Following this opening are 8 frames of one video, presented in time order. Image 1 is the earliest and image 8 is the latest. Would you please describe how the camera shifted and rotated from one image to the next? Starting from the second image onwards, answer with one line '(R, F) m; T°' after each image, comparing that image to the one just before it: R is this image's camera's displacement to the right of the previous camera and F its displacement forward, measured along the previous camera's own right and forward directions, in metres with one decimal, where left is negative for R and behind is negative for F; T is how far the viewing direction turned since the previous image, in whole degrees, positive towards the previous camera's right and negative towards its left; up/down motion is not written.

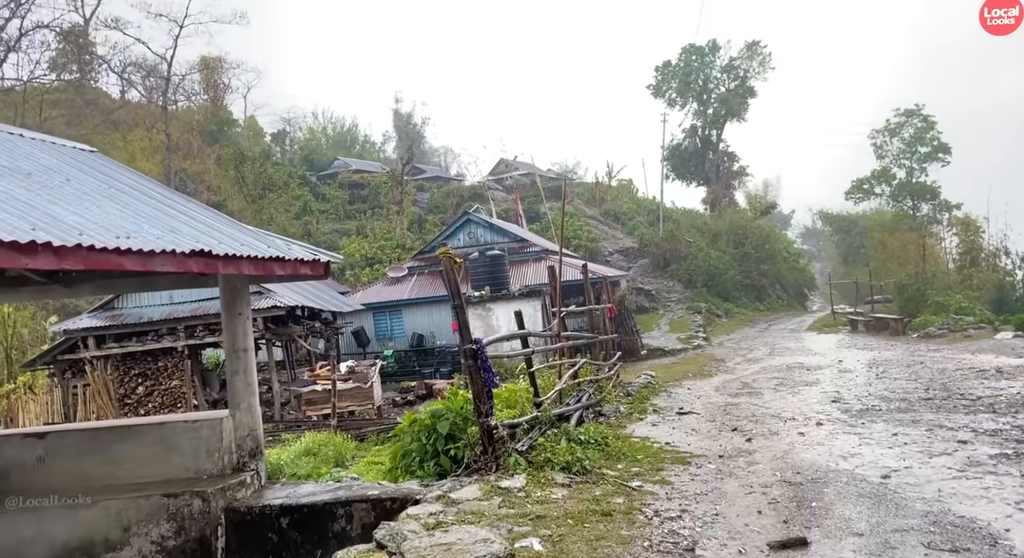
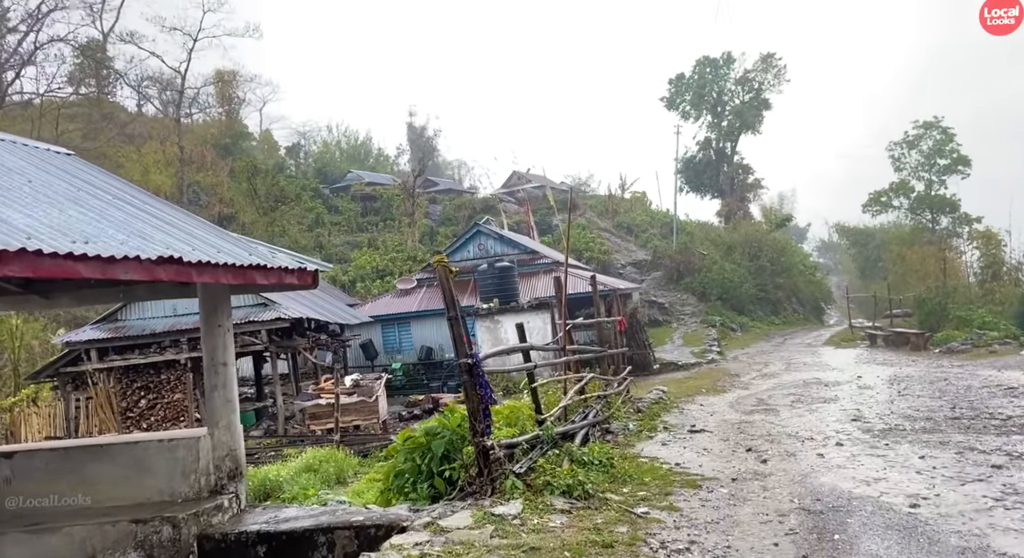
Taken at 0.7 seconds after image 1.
(+0.1, +0.3) m; -1°
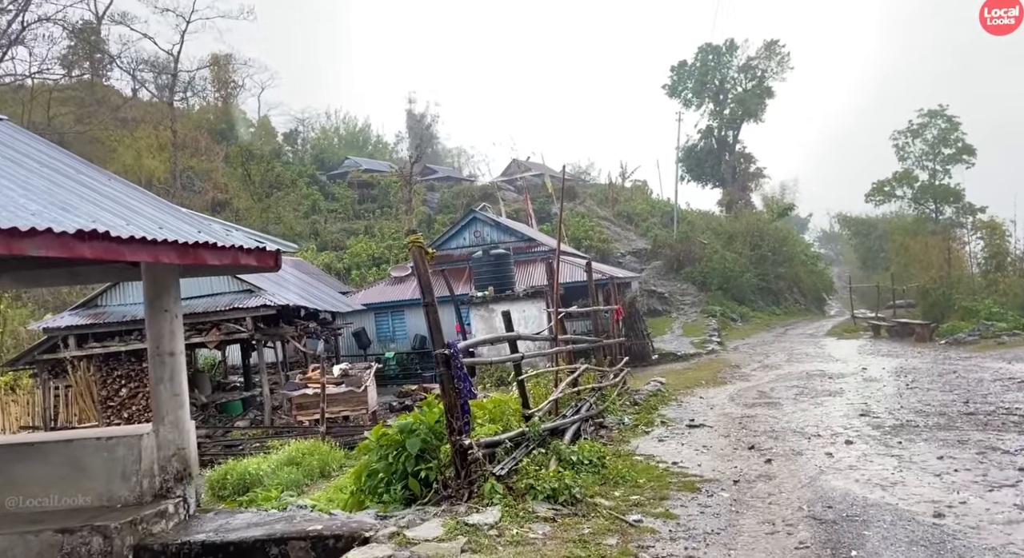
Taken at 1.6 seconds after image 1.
(+0.1, +0.5) m; 0°
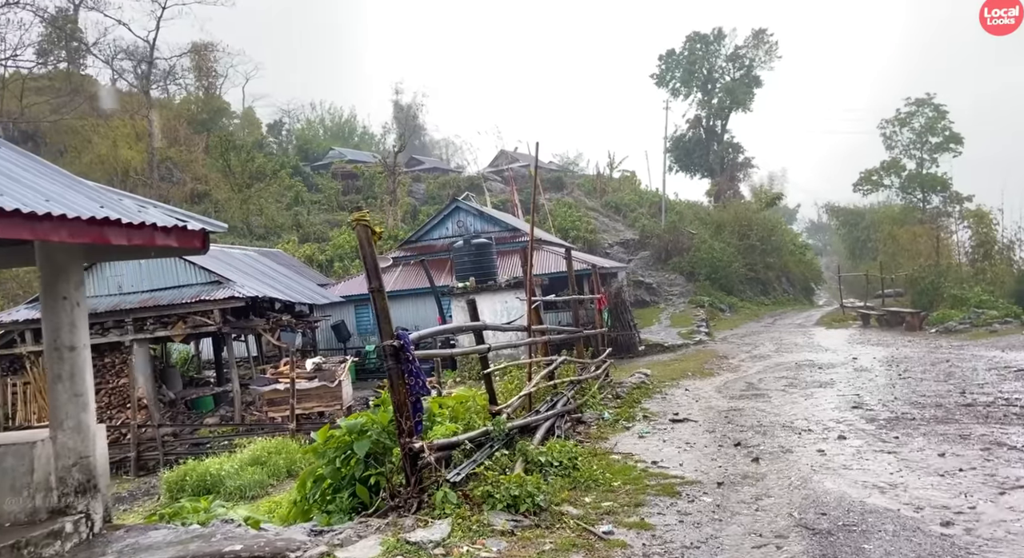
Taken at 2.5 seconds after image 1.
(+0.2, +0.5) m; +1°
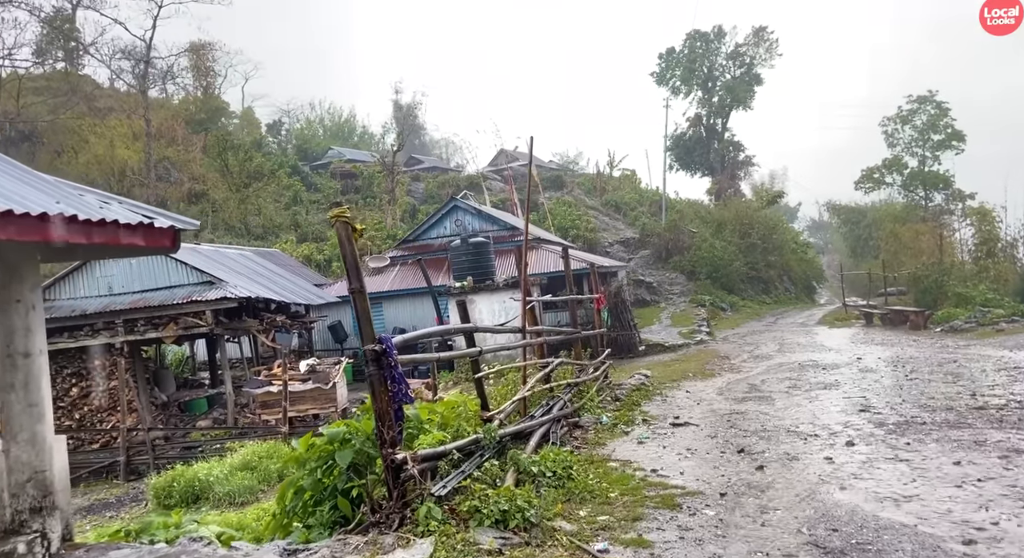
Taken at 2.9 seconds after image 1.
(+0.1, +0.2) m; 0°
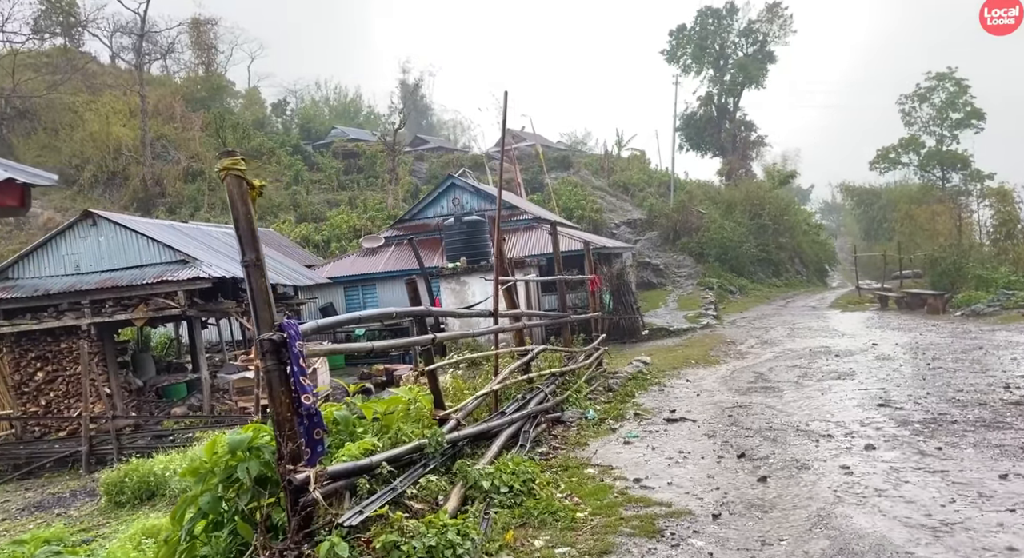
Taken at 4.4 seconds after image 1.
(+0.3, +0.8) m; -1°
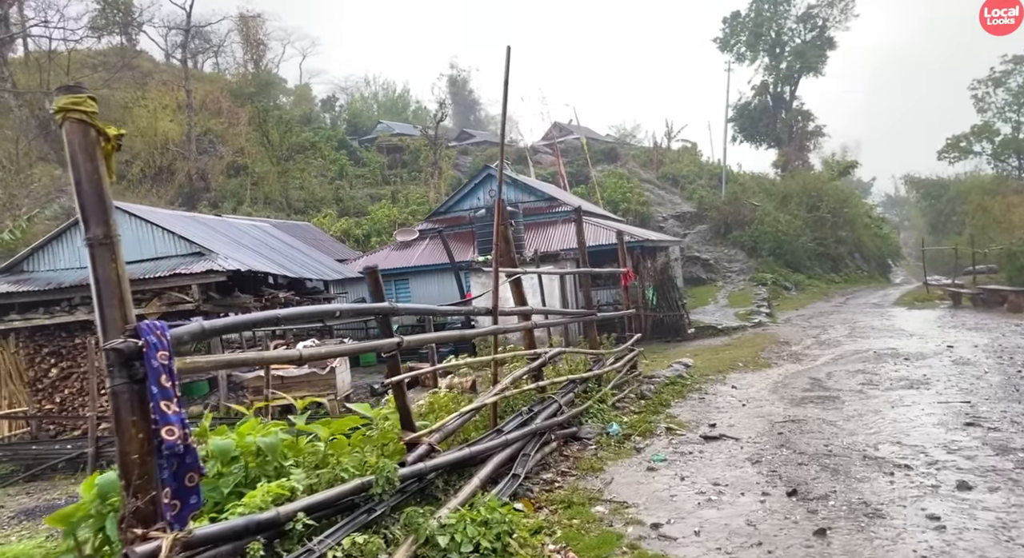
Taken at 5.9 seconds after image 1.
(+0.3, +0.9) m; -4°
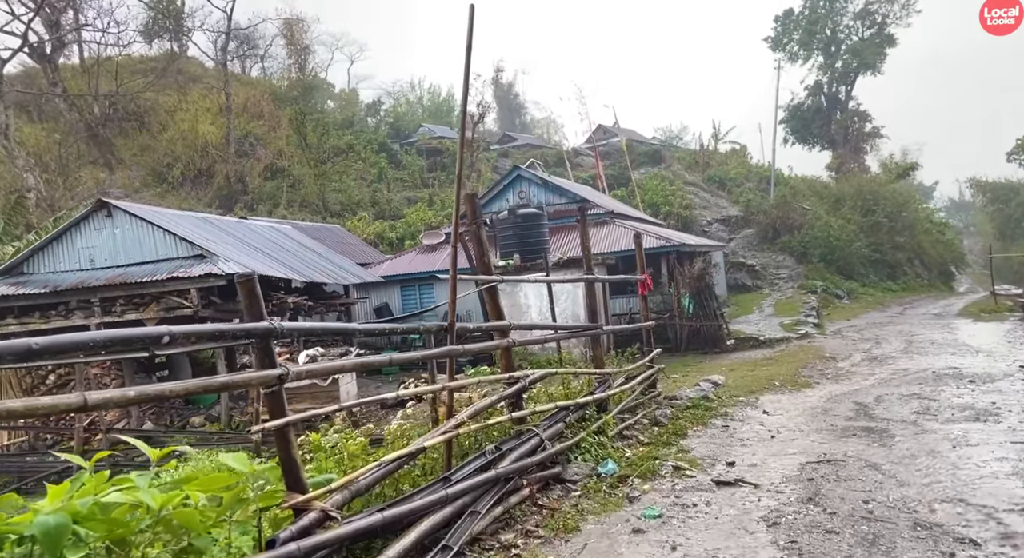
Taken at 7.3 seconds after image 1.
(+0.5, +0.9) m; -4°
